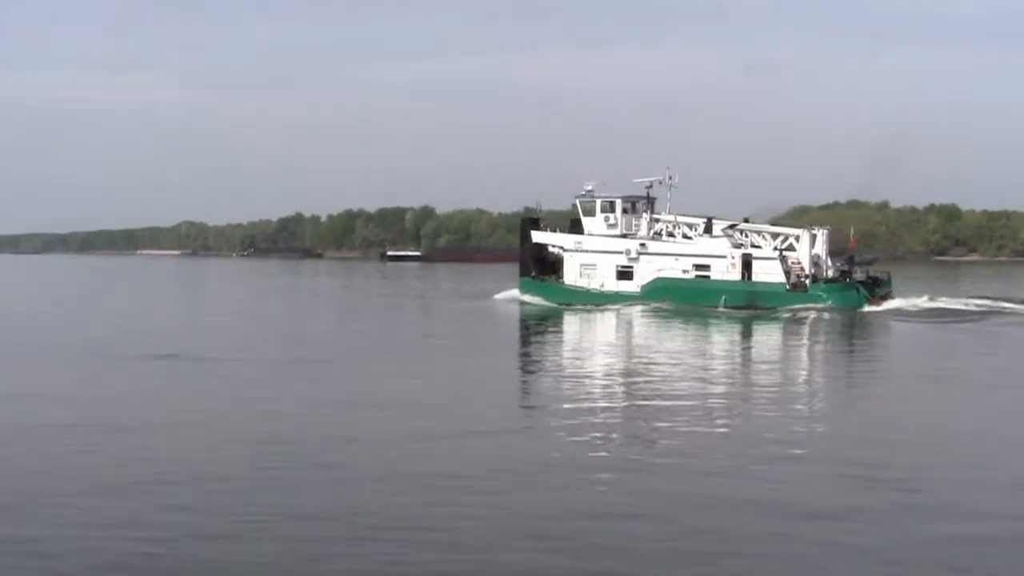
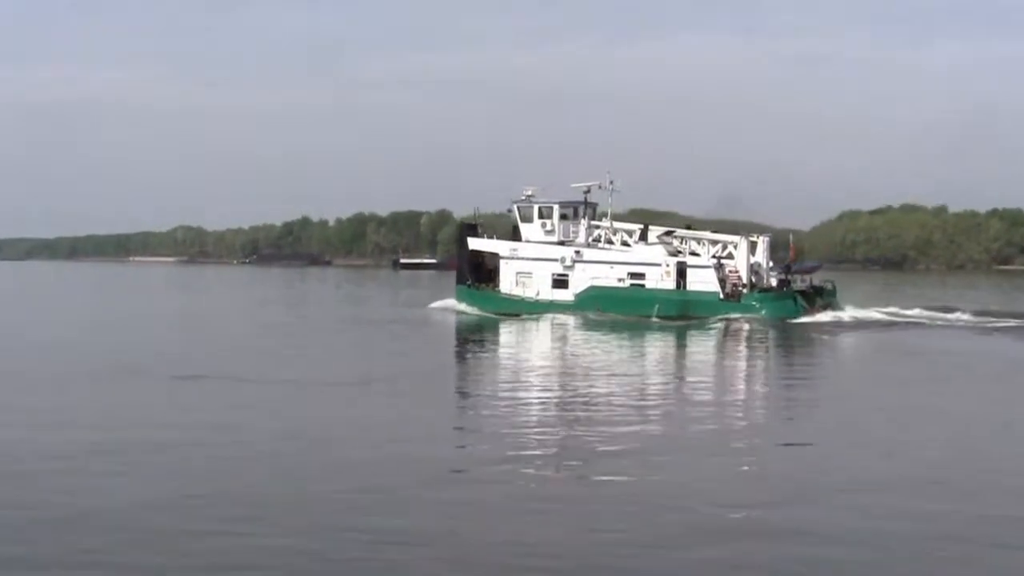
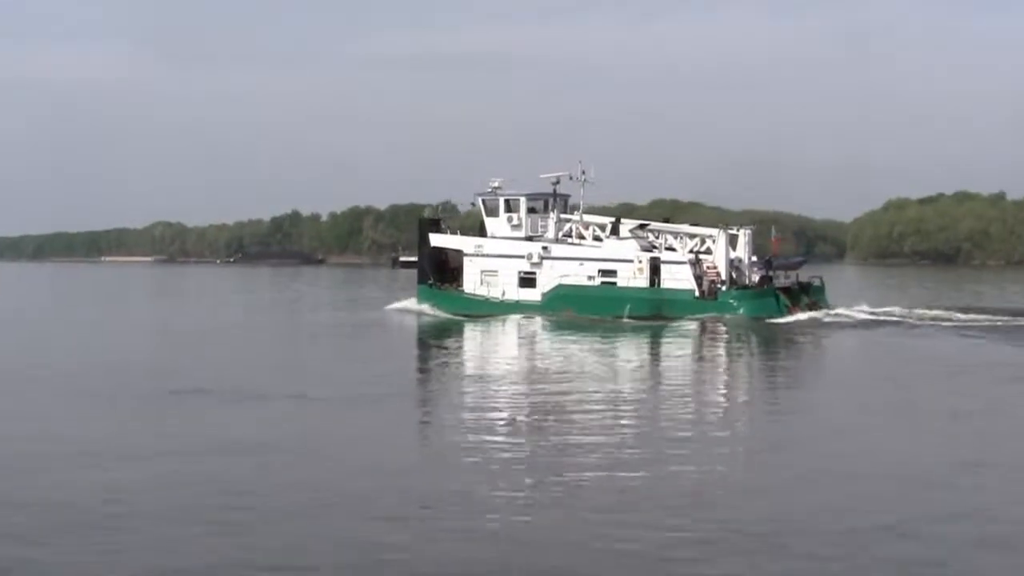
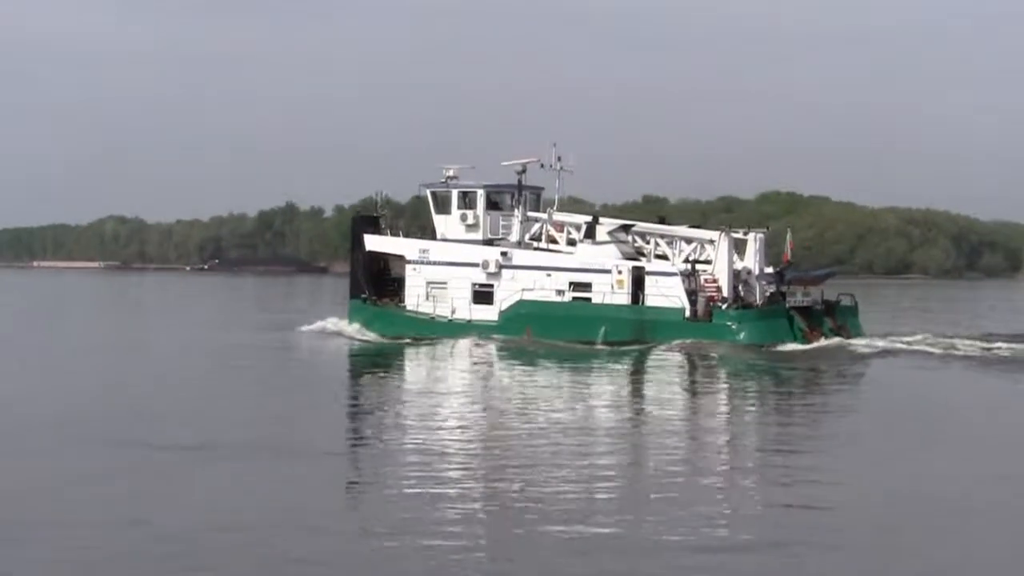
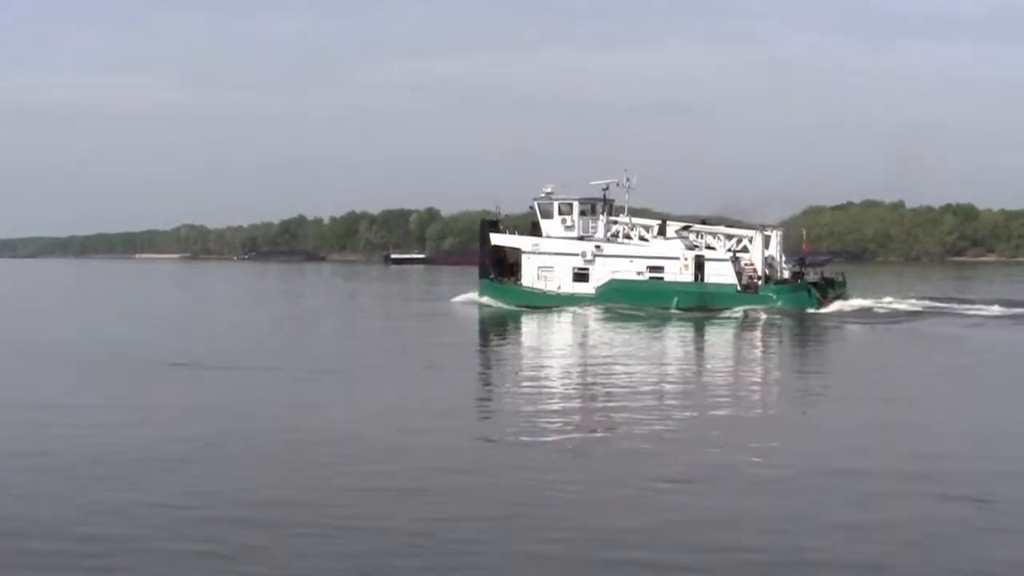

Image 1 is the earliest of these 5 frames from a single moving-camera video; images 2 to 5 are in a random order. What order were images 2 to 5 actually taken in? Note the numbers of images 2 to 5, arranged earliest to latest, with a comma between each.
5, 2, 3, 4
